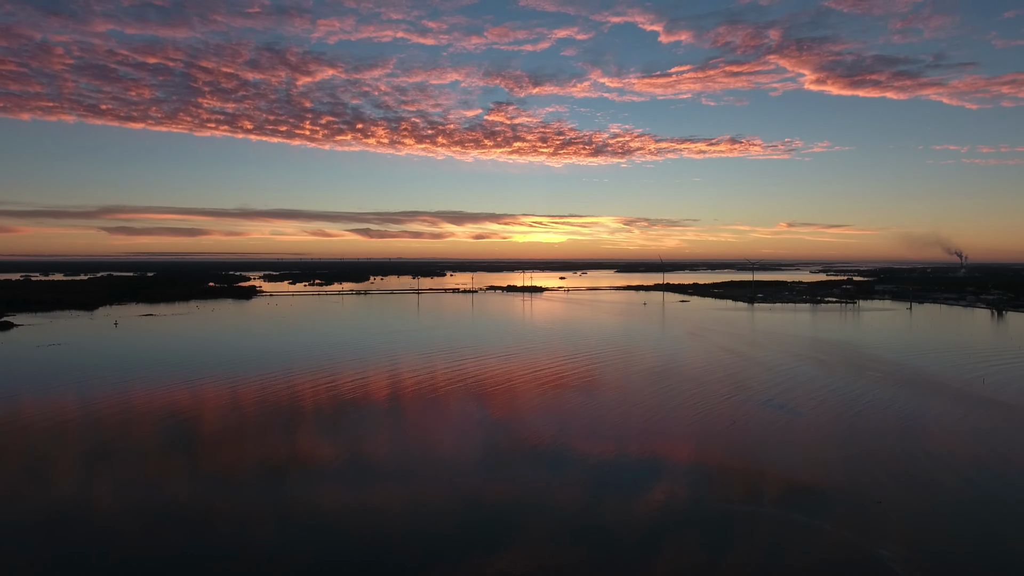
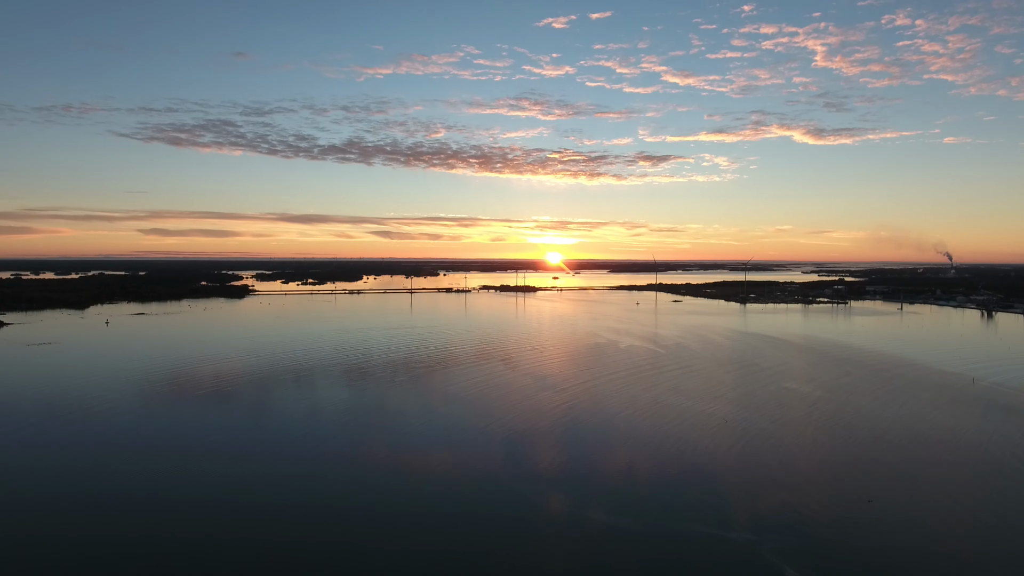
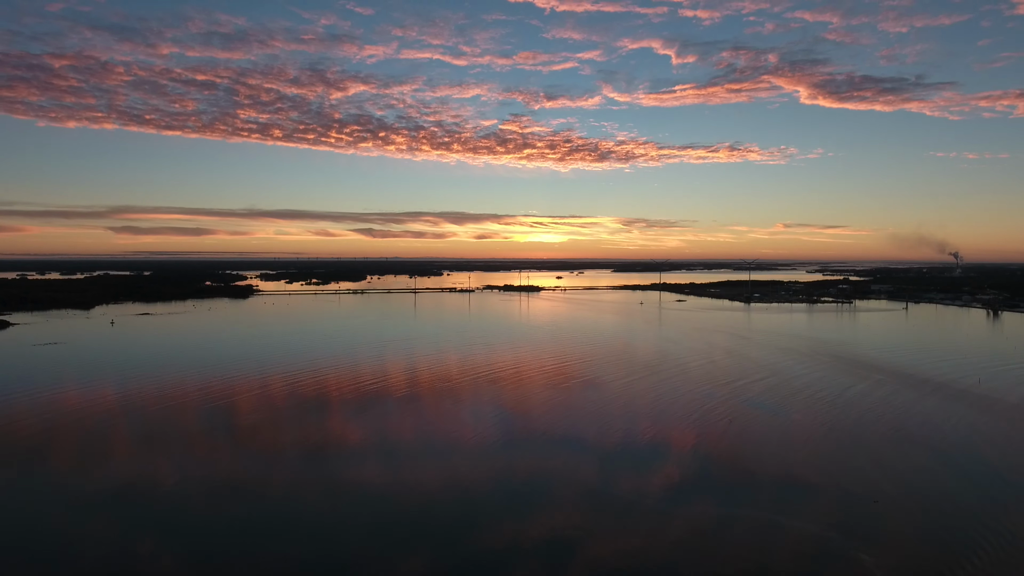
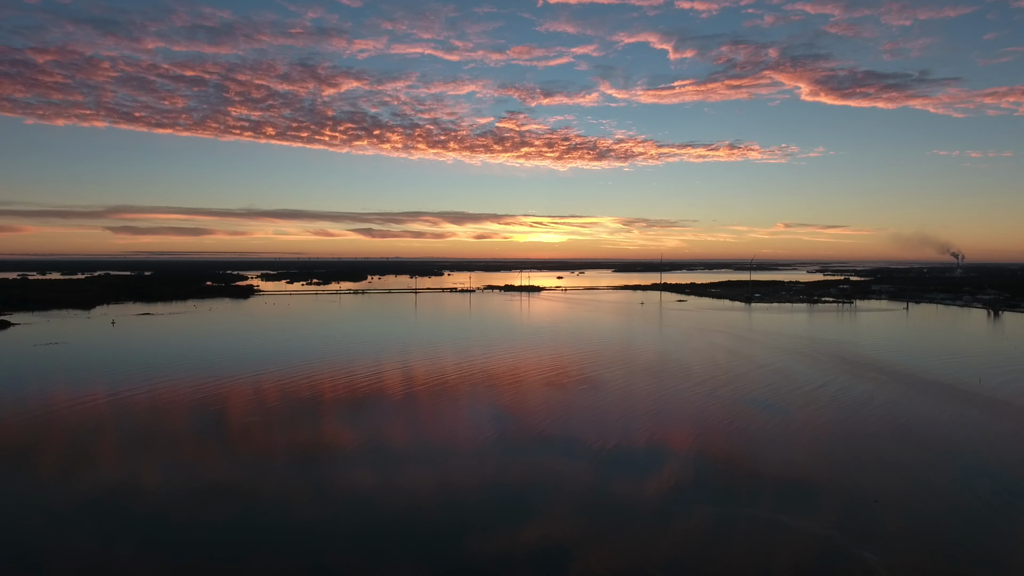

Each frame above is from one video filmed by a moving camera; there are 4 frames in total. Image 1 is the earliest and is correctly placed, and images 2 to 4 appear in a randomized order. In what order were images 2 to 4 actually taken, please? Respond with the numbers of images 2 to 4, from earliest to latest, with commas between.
4, 3, 2
